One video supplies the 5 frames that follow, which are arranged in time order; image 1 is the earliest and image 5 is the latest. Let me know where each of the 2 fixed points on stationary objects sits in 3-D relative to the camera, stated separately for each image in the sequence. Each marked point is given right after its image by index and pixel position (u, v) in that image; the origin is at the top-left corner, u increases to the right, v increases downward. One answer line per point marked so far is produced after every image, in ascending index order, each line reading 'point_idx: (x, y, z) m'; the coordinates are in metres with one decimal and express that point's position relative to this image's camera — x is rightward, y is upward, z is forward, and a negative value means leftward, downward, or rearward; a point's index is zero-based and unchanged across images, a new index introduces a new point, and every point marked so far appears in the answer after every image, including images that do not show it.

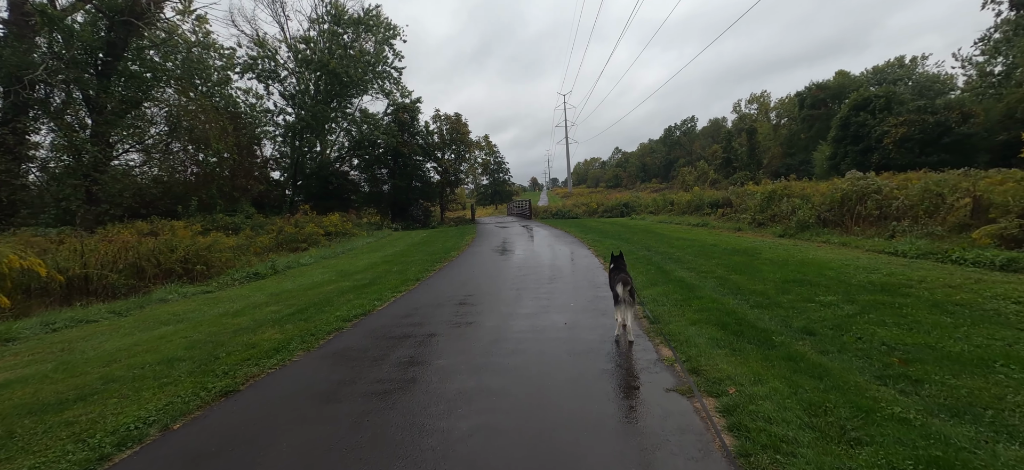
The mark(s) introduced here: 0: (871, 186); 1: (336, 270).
0: (+9.9, +1.4, +13.1) m
1: (-5.5, -1.1, +14.7) m
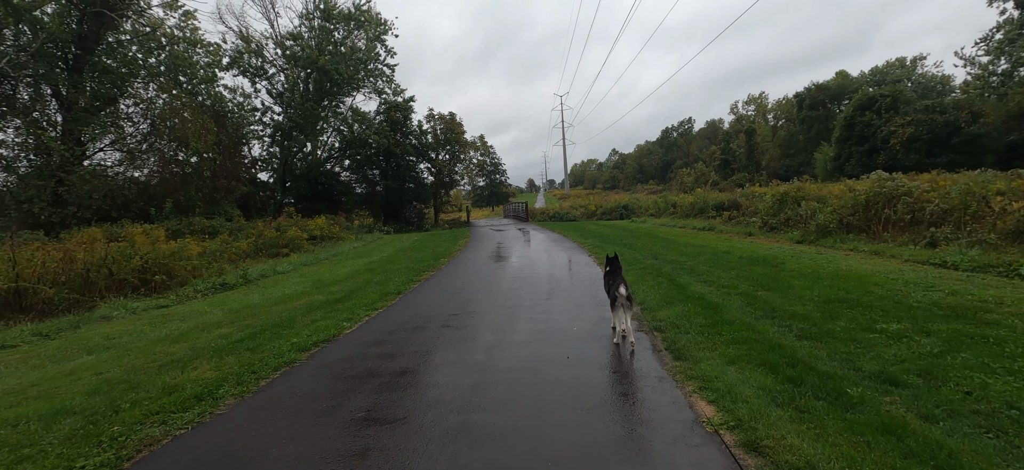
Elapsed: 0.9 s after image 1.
0: (+9.8, +1.2, +11.9) m
1: (-5.6, -1.3, +13.4) m
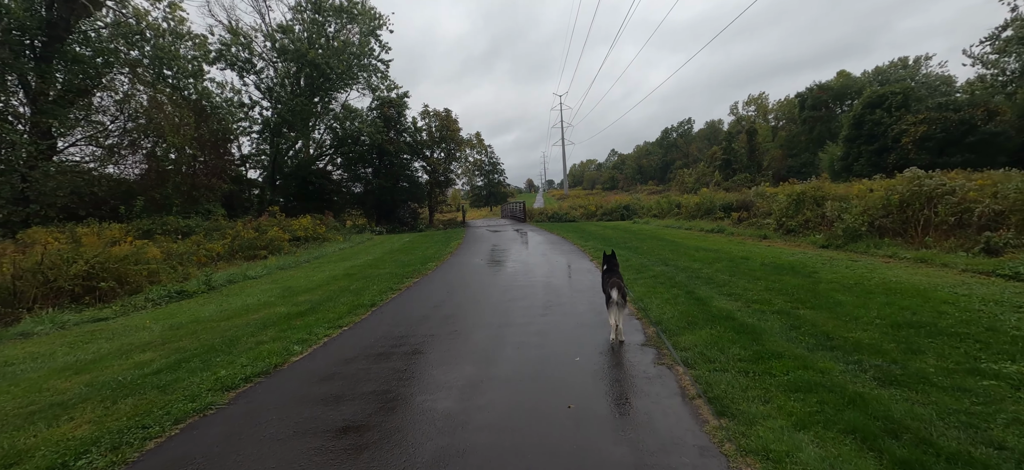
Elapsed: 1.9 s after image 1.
0: (+9.6, +1.1, +10.6) m
1: (-5.8, -1.3, +12.0) m
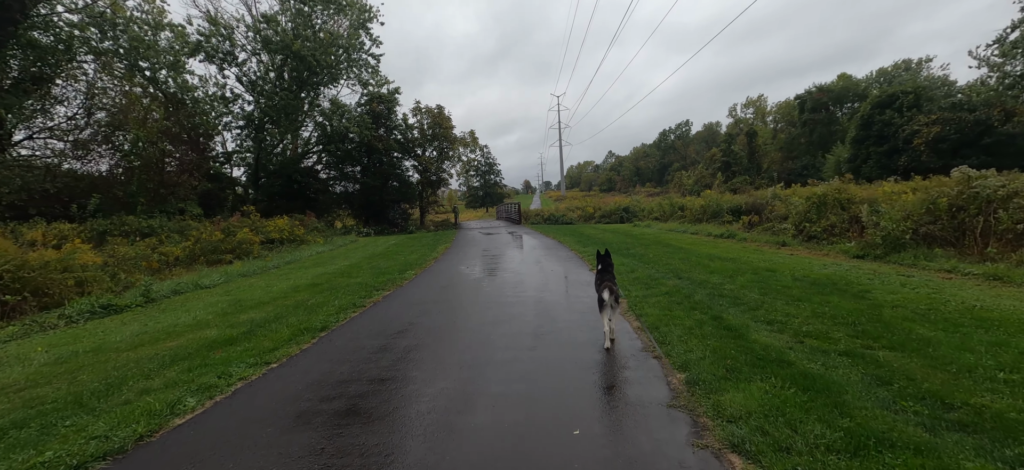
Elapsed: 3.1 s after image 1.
0: (+9.4, +0.9, +9.0) m
1: (-6.1, -1.4, +10.3) m
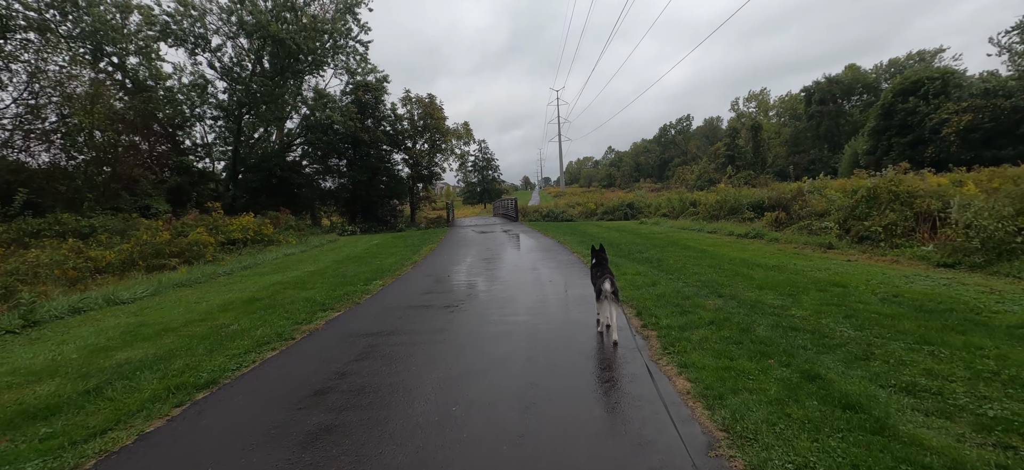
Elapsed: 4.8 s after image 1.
0: (+9.1, +0.9, +6.6) m
1: (-6.3, -1.5, +8.0) m
